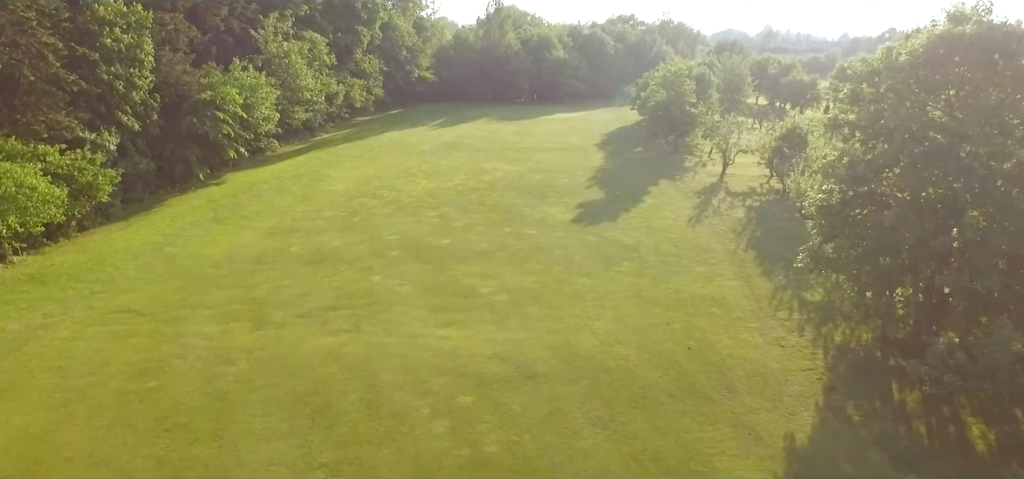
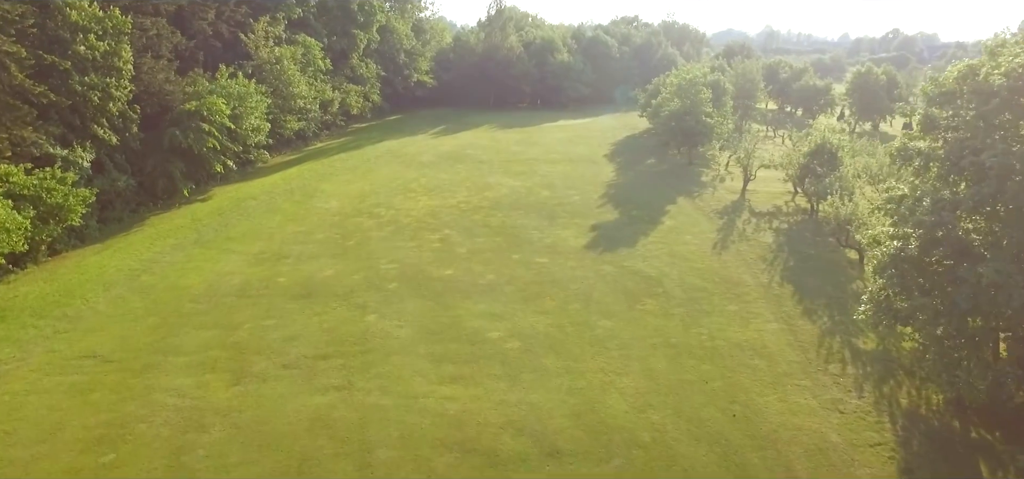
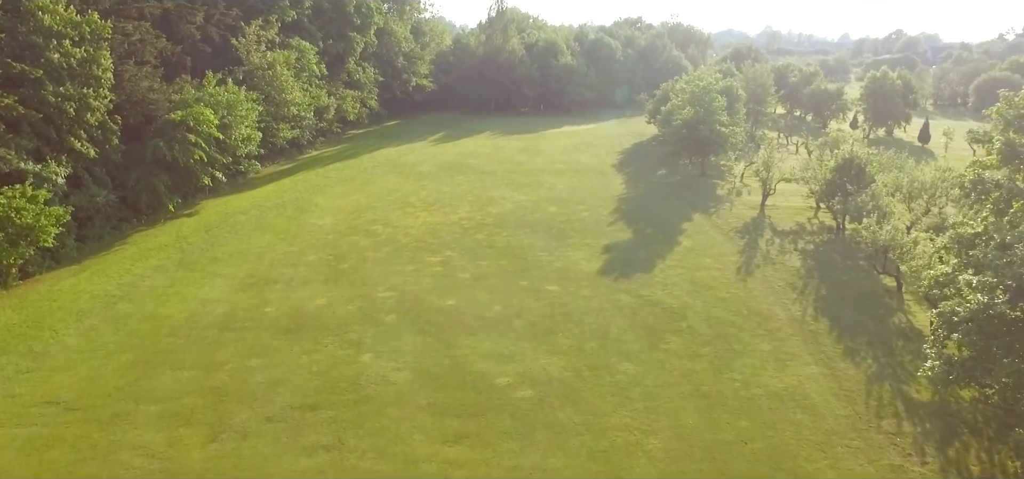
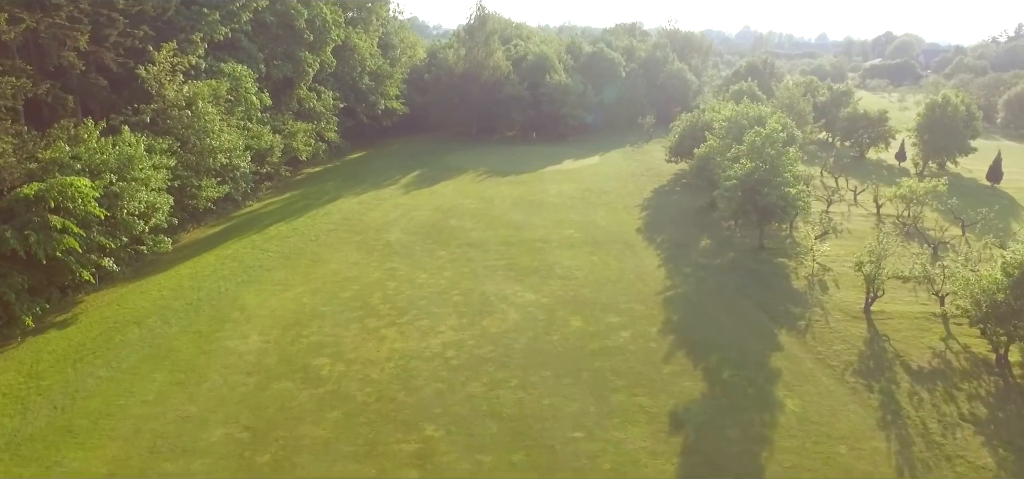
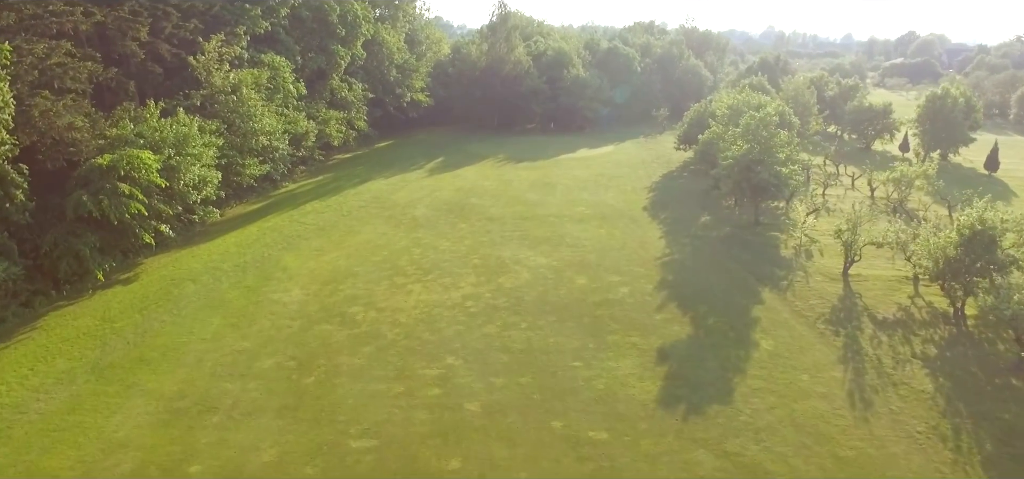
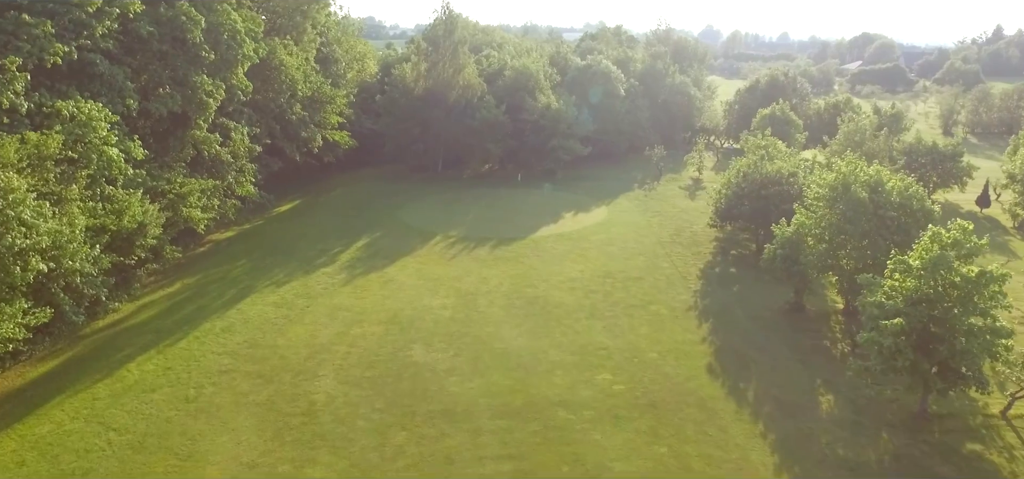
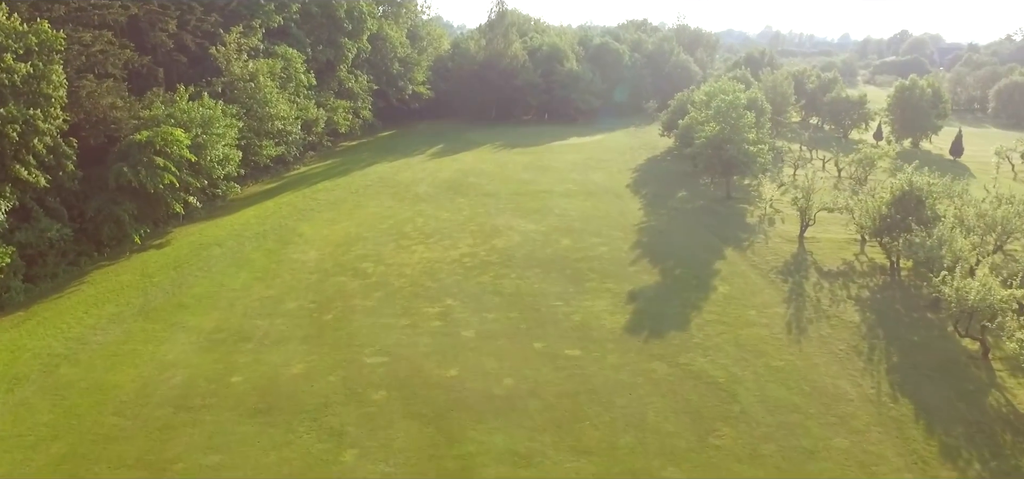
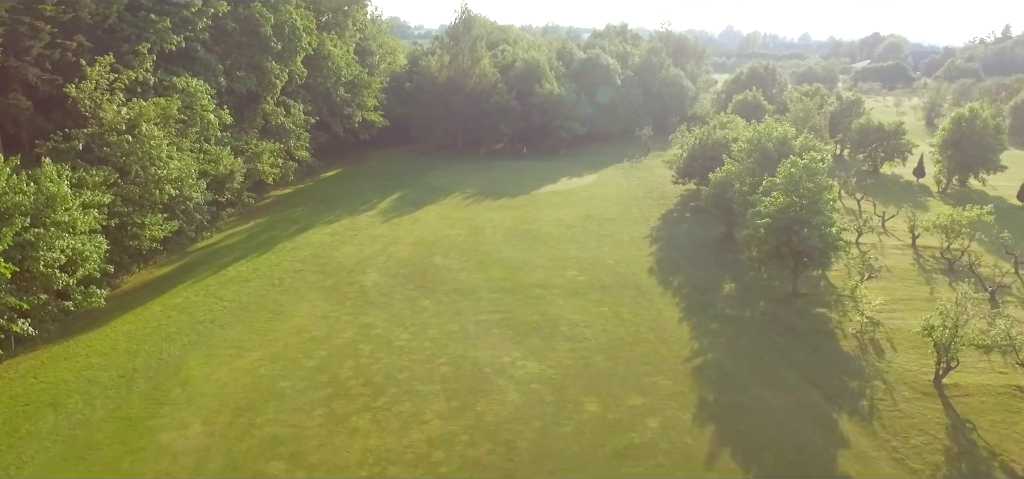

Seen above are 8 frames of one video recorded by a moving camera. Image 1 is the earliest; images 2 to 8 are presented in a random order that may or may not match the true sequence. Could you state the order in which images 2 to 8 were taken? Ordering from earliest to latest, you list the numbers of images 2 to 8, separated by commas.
2, 3, 7, 5, 4, 8, 6
